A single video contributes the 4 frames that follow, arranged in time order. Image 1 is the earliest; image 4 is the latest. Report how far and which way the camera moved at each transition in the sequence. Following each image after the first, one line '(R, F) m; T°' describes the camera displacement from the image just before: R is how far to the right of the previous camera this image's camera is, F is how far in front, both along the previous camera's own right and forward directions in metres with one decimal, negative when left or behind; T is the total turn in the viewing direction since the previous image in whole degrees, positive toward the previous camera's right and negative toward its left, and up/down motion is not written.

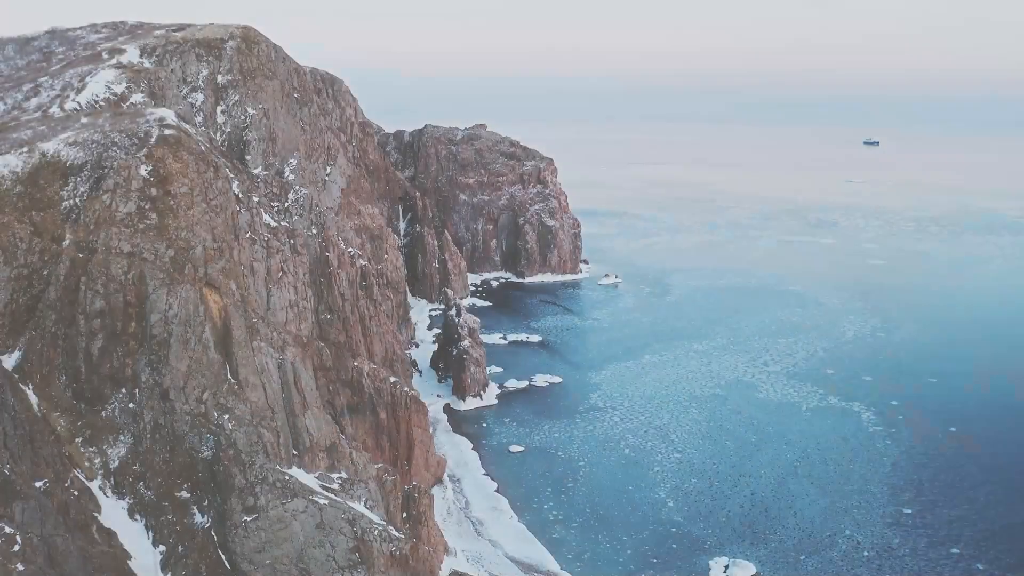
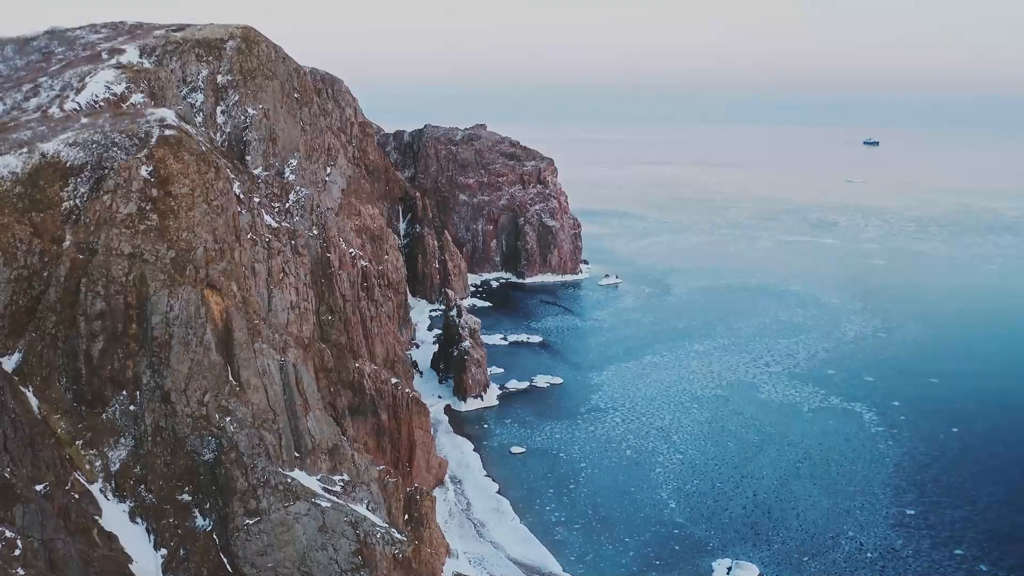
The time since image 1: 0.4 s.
(-0.2, +0.2) m; 0°
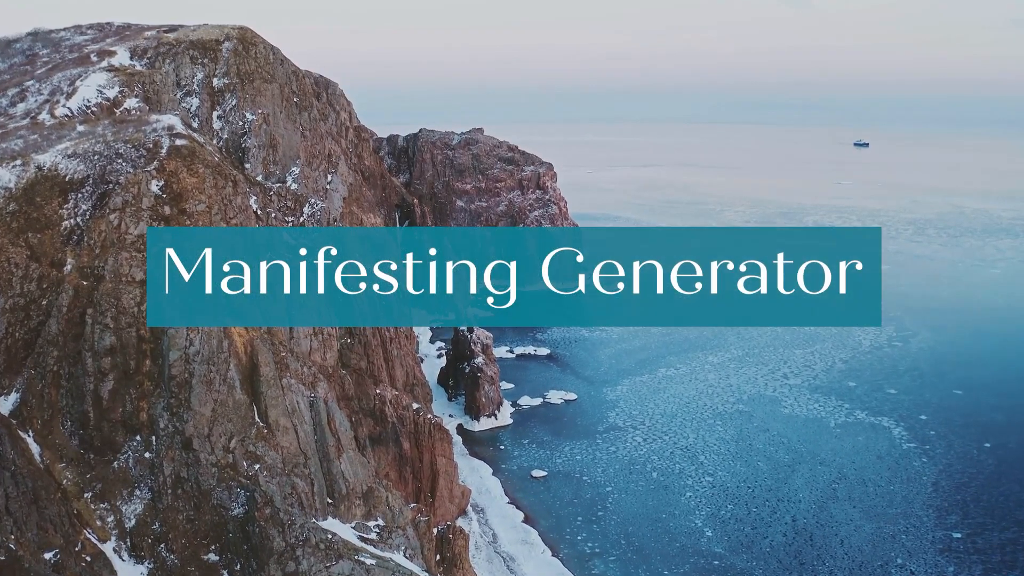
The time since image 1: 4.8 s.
(-2.7, +2.9) m; +2°
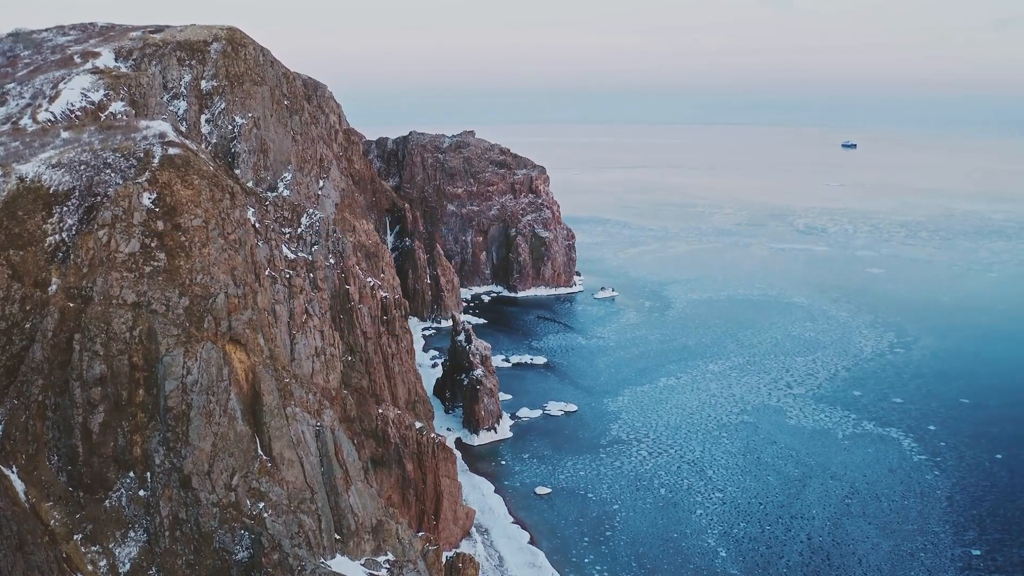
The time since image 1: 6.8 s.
(-1.2, +1.8) m; +1°
